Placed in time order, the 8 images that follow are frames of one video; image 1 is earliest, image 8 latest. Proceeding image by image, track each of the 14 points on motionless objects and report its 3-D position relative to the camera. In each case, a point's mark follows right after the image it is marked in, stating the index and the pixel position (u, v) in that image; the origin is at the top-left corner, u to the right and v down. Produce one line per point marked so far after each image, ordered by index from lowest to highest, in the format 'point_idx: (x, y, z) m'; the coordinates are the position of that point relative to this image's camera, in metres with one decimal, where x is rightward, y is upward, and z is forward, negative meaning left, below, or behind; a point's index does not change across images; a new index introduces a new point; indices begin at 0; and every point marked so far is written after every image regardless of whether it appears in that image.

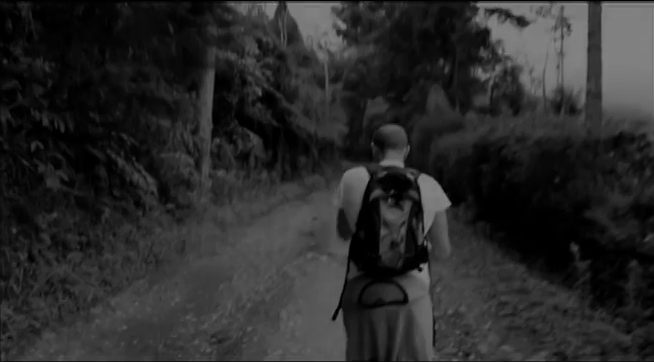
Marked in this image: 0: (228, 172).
0: (-3.0, +0.3, +19.5) m
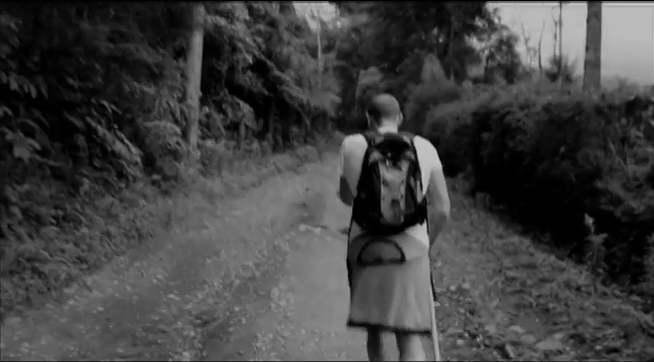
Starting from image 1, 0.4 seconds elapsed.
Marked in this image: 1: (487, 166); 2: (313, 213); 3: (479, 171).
0: (-3.2, +1.1, +18.8) m
1: (+3.2, +0.3, +12.8) m
2: (-0.3, -0.6, +12.5) m
3: (+3.3, +0.2, +13.9) m
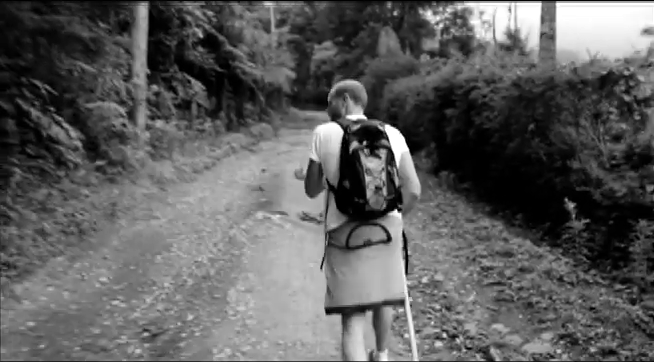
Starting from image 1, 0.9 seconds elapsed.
0: (-4.4, +1.6, +17.9) m
1: (+2.4, +0.7, +12.4) m
2: (-1.0, -0.3, +11.8) m
3: (+2.4, +0.7, +13.4) m
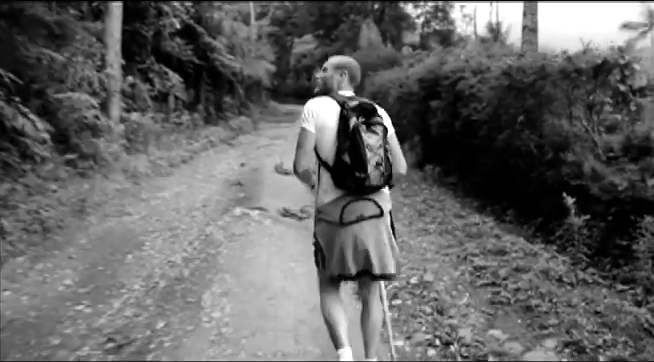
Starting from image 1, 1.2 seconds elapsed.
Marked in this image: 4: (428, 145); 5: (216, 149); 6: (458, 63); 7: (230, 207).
0: (-4.9, +1.7, +17.3) m
1: (+2.0, +0.8, +12.0) m
2: (-1.3, -0.2, +11.4) m
3: (+2.0, +0.8, +13.0) m
4: (+2.0, +0.7, +13.0) m
5: (-3.3, +1.0, +19.2) m
6: (+2.2, +2.0, +10.8) m
7: (-1.5, -0.4, +10.0) m
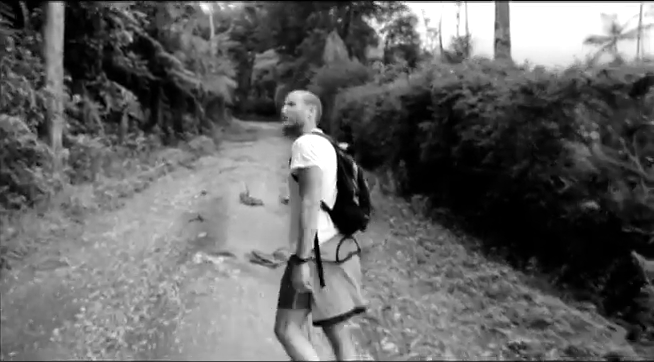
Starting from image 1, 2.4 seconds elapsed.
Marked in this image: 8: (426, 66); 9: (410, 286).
0: (-5.6, +1.0, +15.4) m
1: (+1.6, +0.3, +10.6) m
2: (-1.7, -0.7, +9.7) m
3: (+1.5, +0.3, +11.6) m
4: (+1.6, +0.2, +11.6) m
5: (-4.1, +0.2, +17.5) m
6: (+1.8, +1.5, +9.4) m
7: (-1.8, -0.9, +8.4) m
8: (+1.7, +1.9, +11.1) m
9: (+0.9, -1.1, +6.7) m
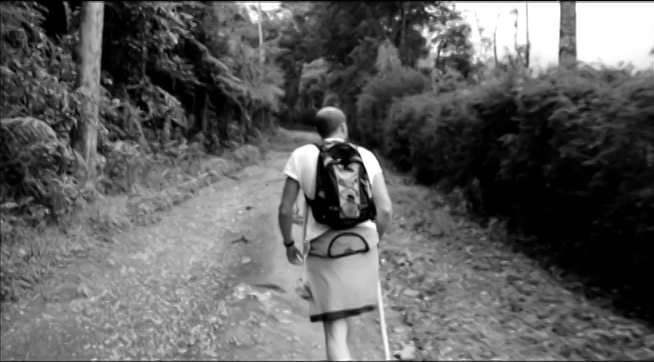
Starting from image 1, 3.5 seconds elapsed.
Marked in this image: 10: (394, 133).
0: (-4.4, +0.8, +14.4) m
1: (+2.5, 0.0, +9.0) m
2: (-0.9, -1.0, +8.4) m
3: (+2.5, -0.1, +10.1) m
4: (+2.5, -0.1, +10.1) m
5: (-2.7, -0.1, +16.3) m
6: (+2.6, +1.2, +7.9) m
7: (-1.1, -1.1, +7.1) m
8: (+2.7, +1.6, +9.6) m
9: (+1.5, -1.3, +5.2) m
10: (+2.0, +1.4, +19.8) m
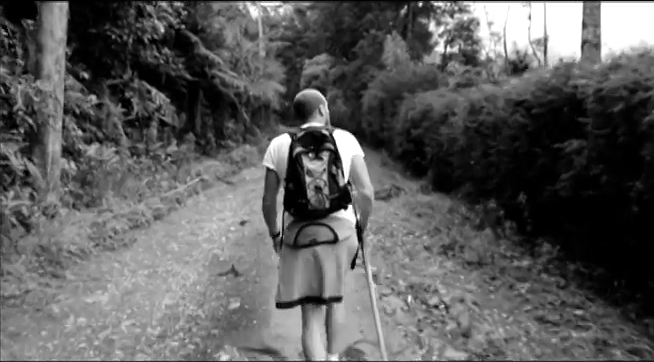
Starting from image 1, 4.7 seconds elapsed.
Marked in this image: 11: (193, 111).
0: (-4.2, +0.6, +12.5) m
1: (+2.6, -0.2, +7.1) m
2: (-0.8, -1.1, +6.5) m
3: (+2.6, -0.3, +8.2) m
4: (+2.6, -0.3, +8.2) m
5: (-2.6, -0.2, +14.4) m
6: (+2.8, +1.0, +6.0) m
7: (-0.9, -1.3, +5.2) m
8: (+2.8, +1.4, +7.7) m
9: (+1.6, -1.5, +3.3) m
10: (+2.2, +1.3, +17.9) m
11: (-4.1, +2.1, +19.8) m
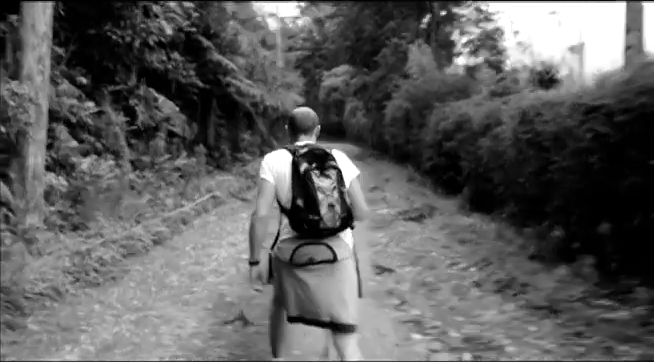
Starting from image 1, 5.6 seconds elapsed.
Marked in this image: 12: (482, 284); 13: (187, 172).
0: (-3.8, +0.3, +11.1) m
1: (+2.9, -0.4, +5.5) m
2: (-0.5, -1.3, +5.0) m
3: (+3.0, -0.5, +6.6) m
4: (+3.0, -0.6, +6.6) m
5: (-2.1, -0.6, +12.9) m
6: (+3.0, +0.8, +4.4) m
7: (-0.7, -1.5, +3.7) m
8: (+3.1, +1.2, +6.1) m
9: (+1.8, -1.6, +1.7) m
10: (+2.8, +0.9, +16.3) m
11: (-3.5, +1.7, +18.4) m
12: (+1.8, -1.2, +7.4) m
13: (-3.2, +0.2, +14.6) m
